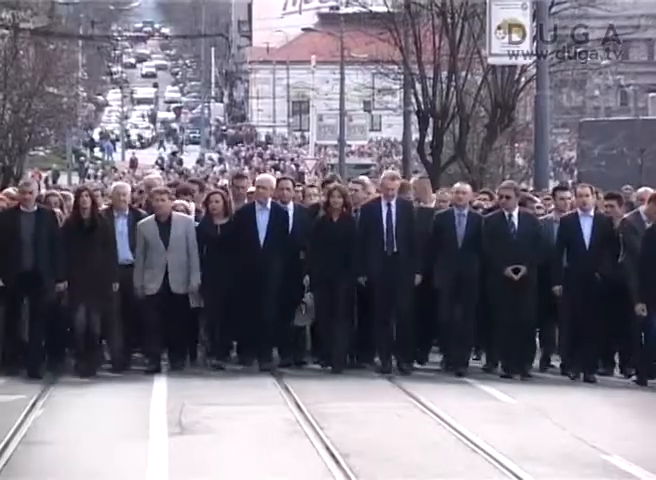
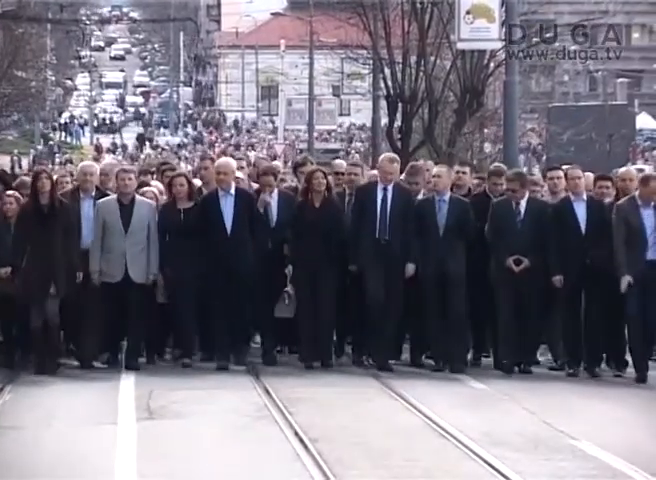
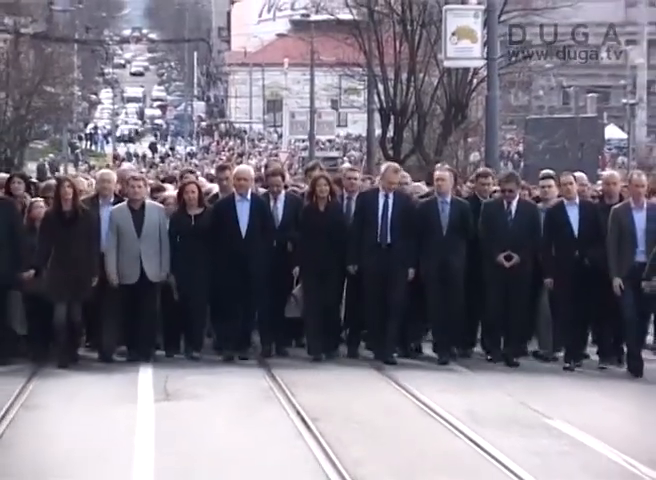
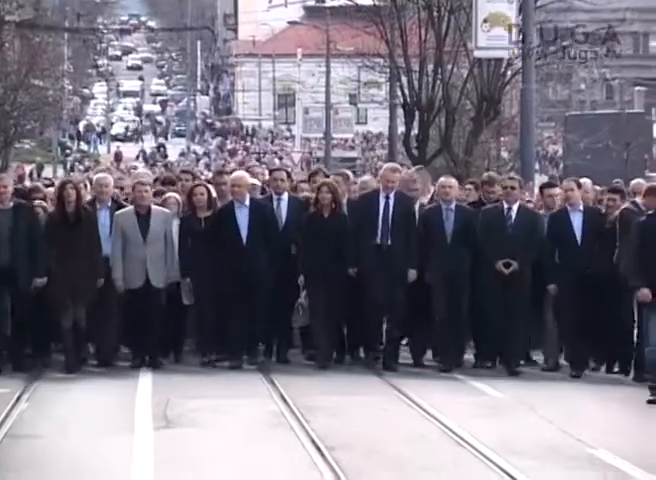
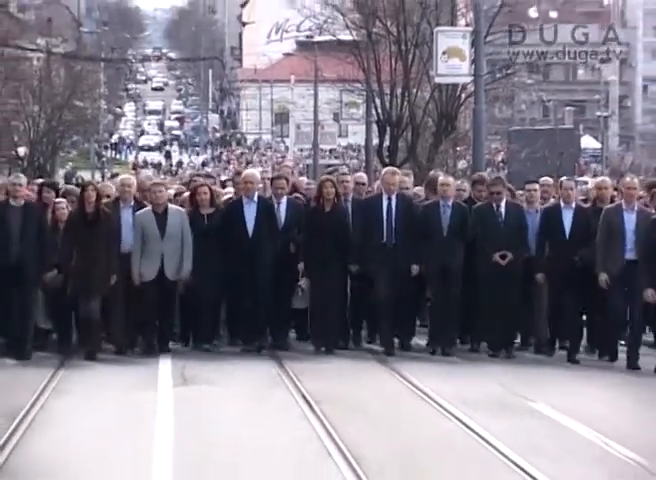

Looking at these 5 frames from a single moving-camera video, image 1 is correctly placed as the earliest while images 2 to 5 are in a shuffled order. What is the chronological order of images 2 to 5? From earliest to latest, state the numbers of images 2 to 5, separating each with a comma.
4, 2, 3, 5
